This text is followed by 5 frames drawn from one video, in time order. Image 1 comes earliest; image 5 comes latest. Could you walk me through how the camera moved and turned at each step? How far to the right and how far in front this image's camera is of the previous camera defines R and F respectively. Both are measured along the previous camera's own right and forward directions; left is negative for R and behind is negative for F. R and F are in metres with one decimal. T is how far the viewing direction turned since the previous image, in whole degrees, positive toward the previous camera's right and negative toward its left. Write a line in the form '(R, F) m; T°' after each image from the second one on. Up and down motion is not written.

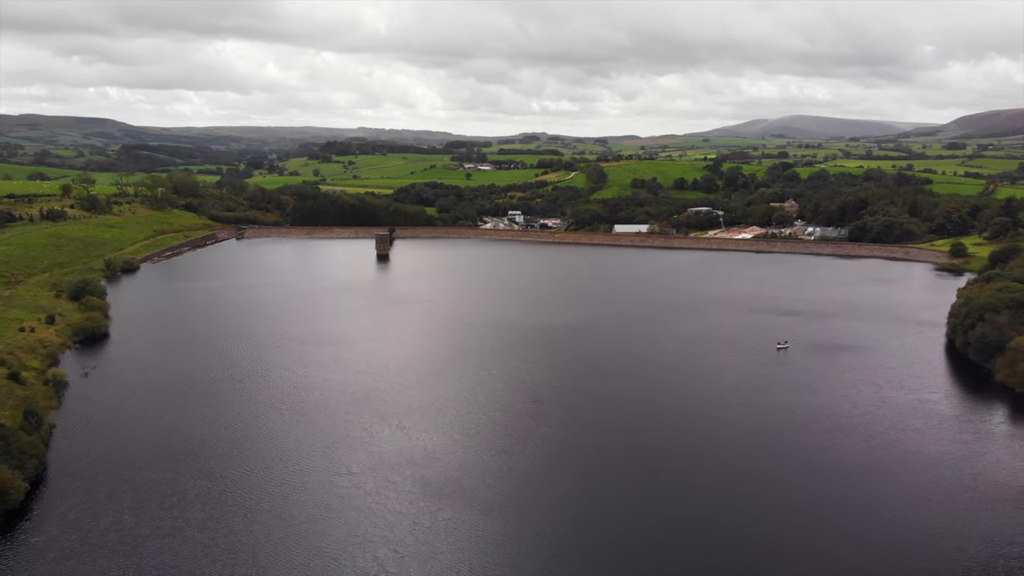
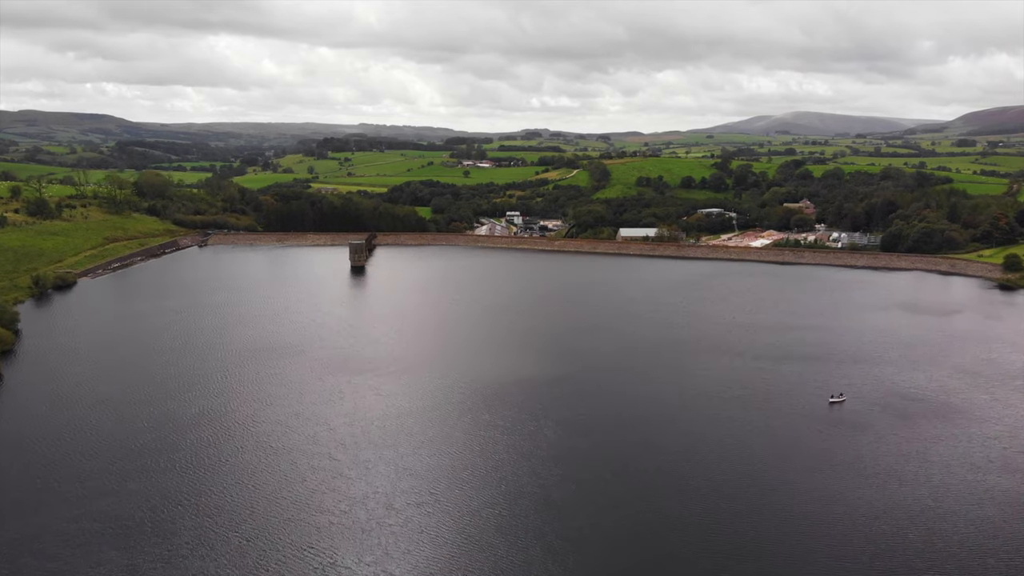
(+0.7, +6.5) m; 0°
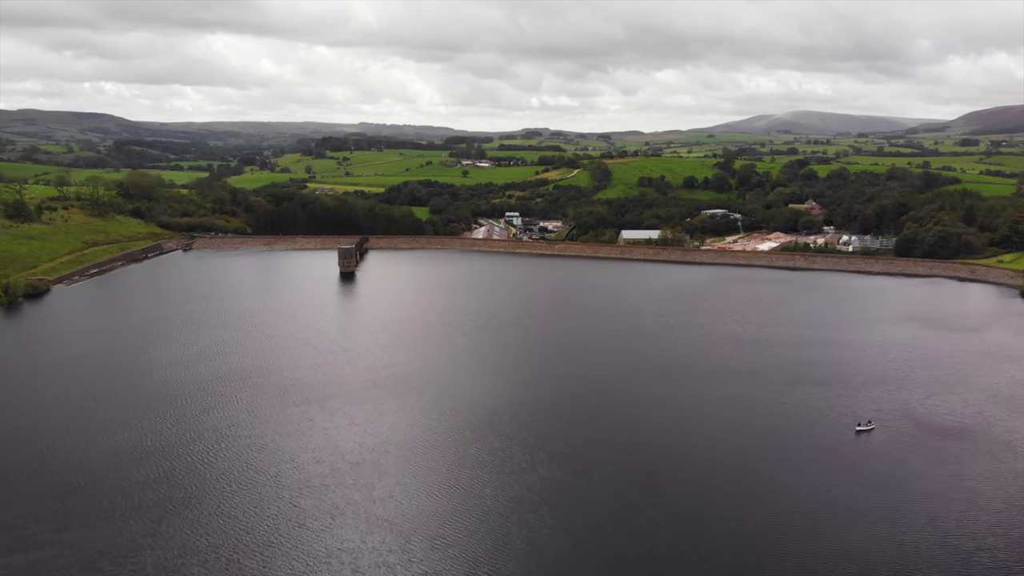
(+0.2, +2.3) m; 0°
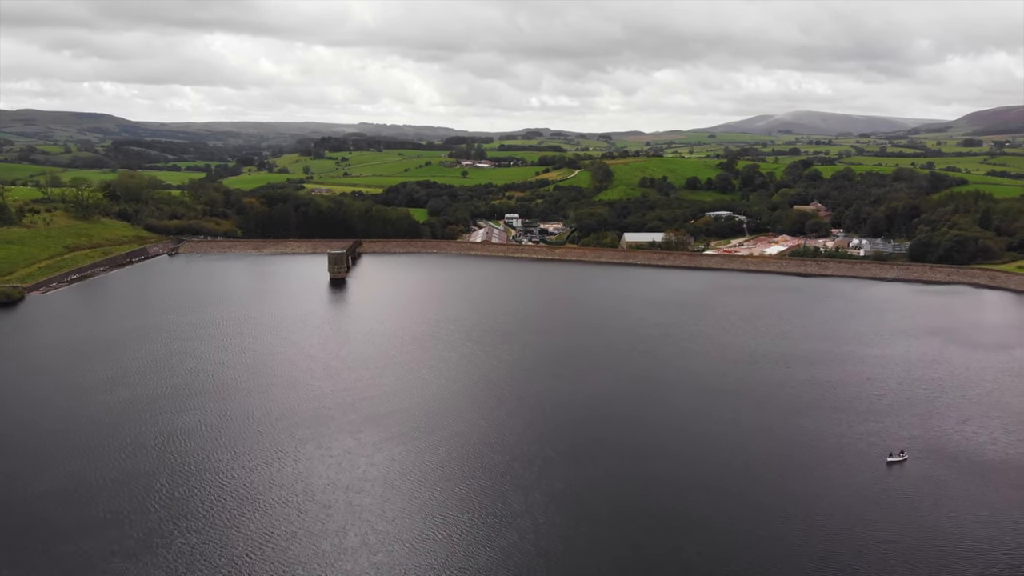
(+0.1, +2.1) m; 0°
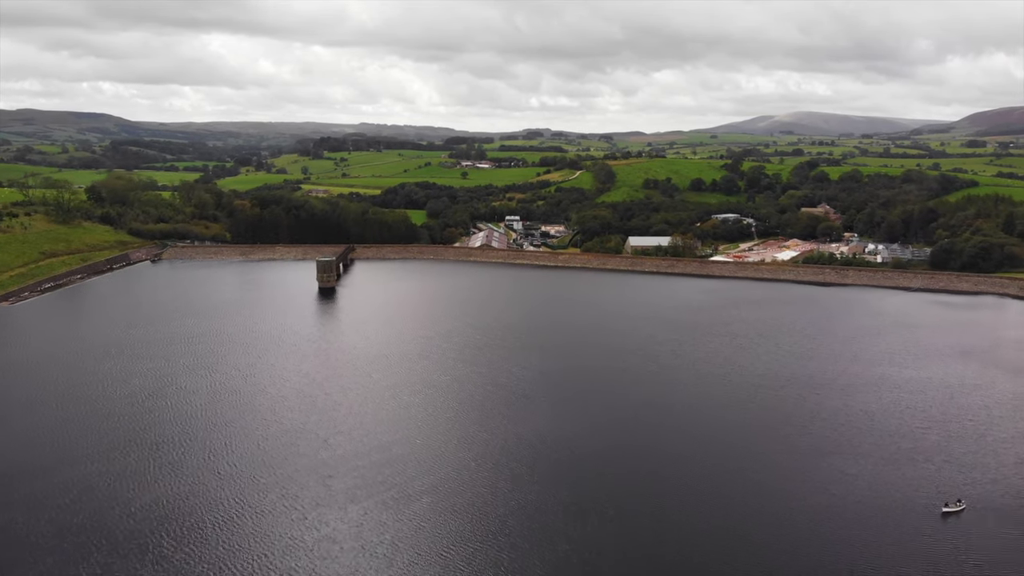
(0.0, +2.6) m; 0°
